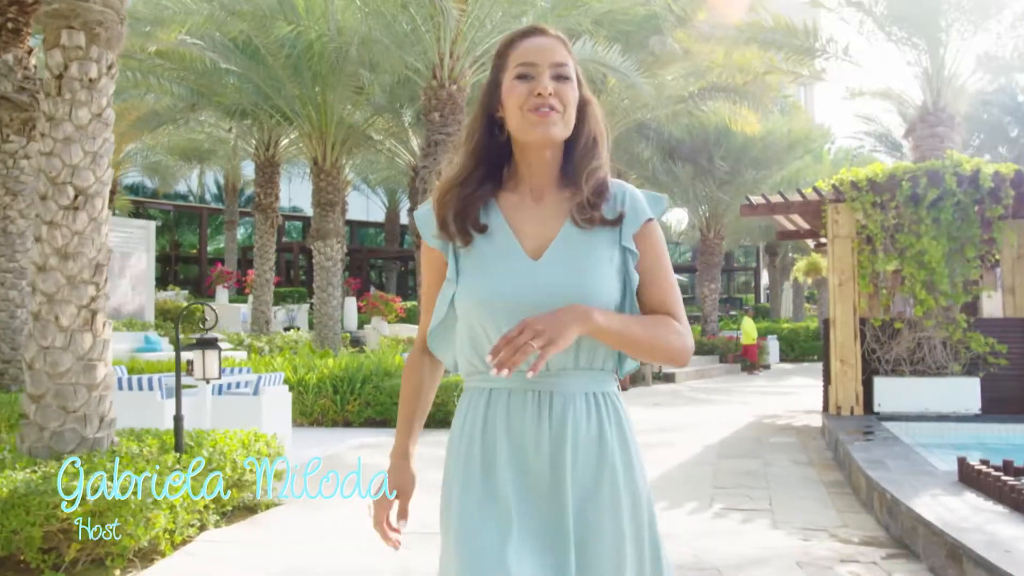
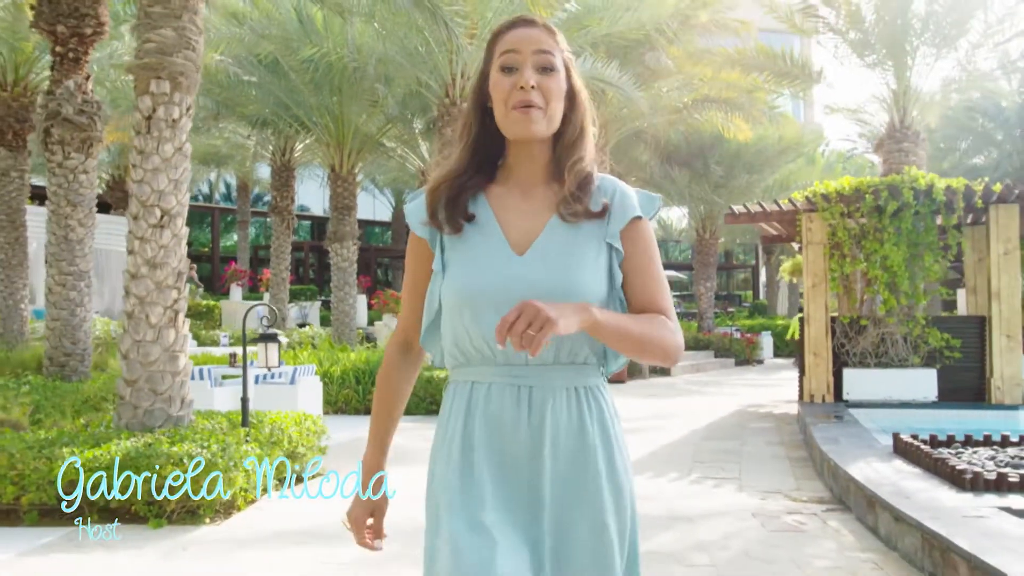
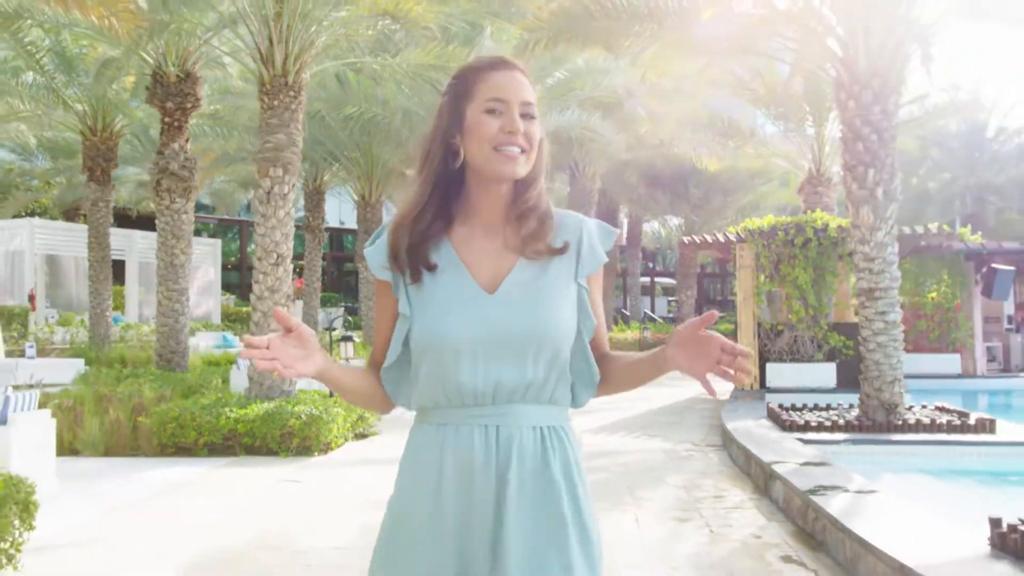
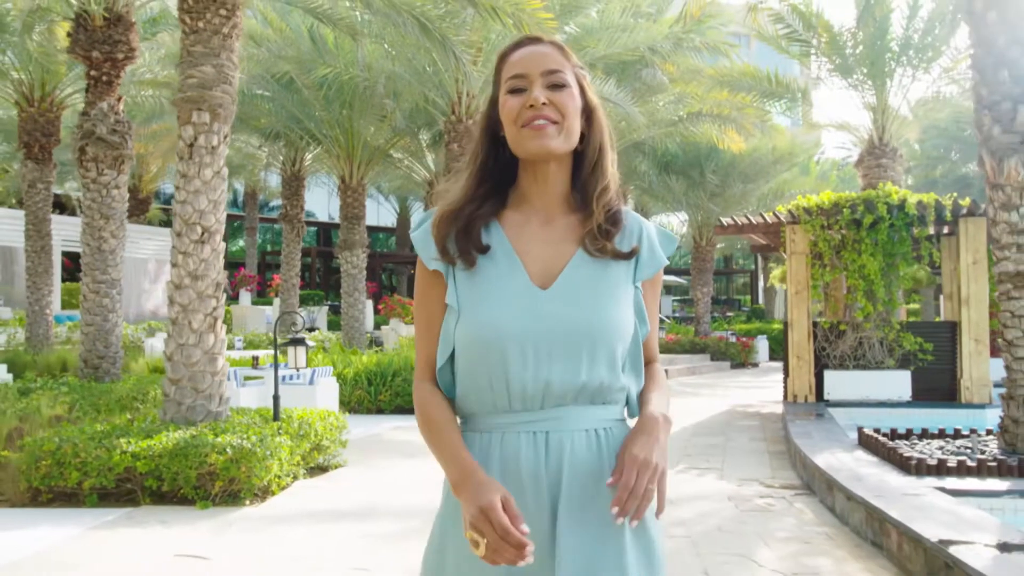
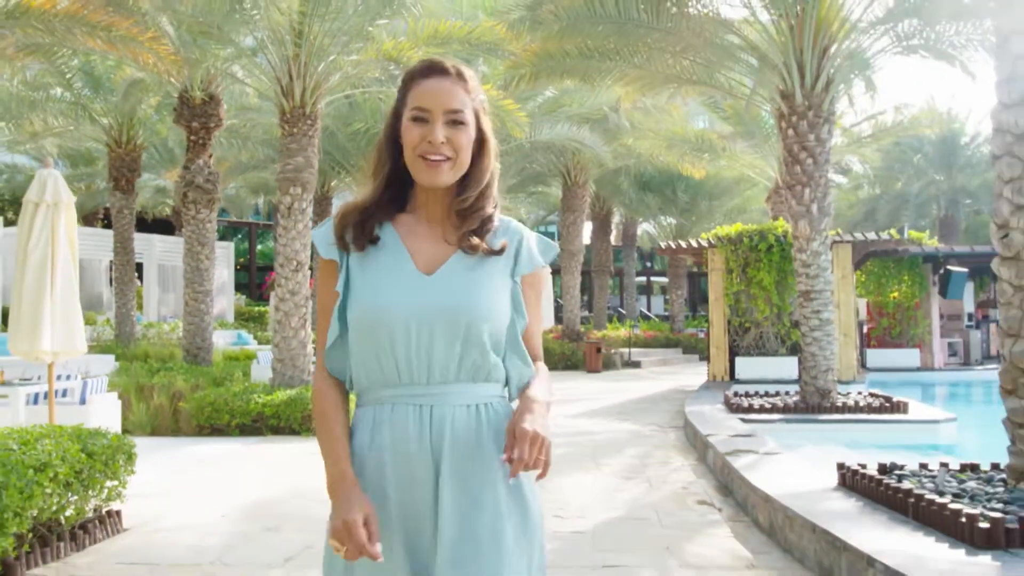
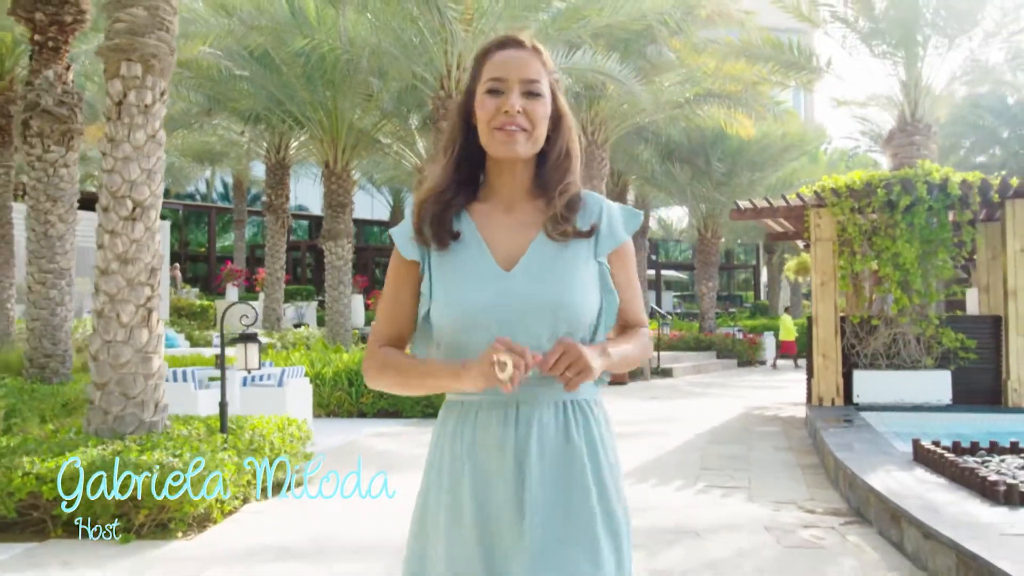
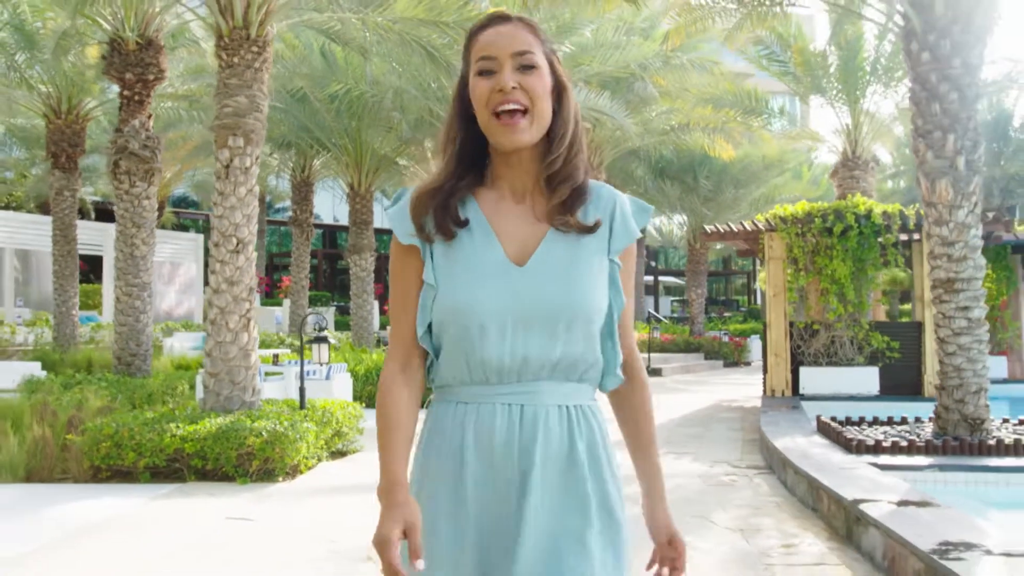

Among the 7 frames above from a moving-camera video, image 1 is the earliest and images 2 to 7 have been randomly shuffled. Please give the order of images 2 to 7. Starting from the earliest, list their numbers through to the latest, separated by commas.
6, 2, 4, 7, 3, 5
